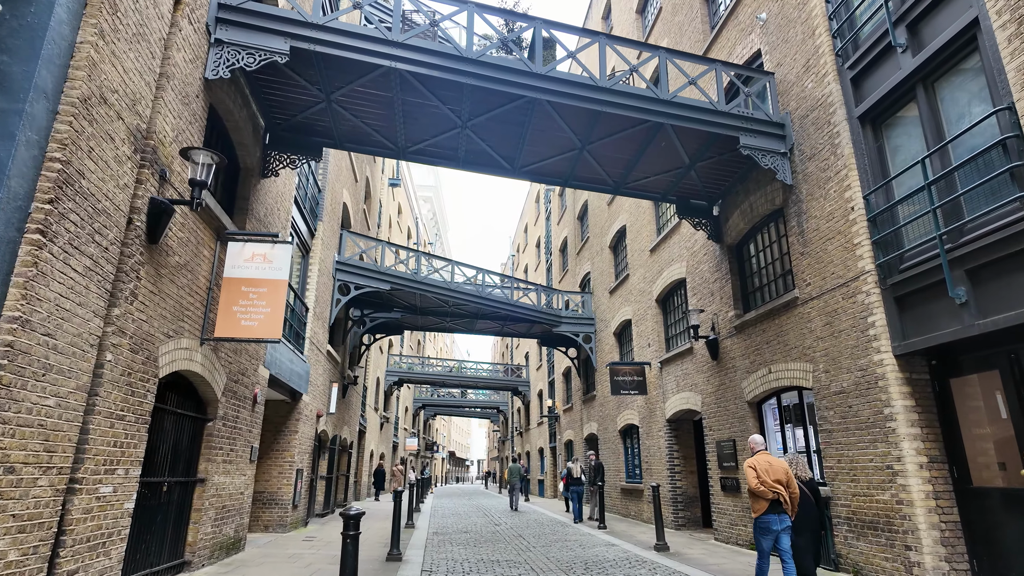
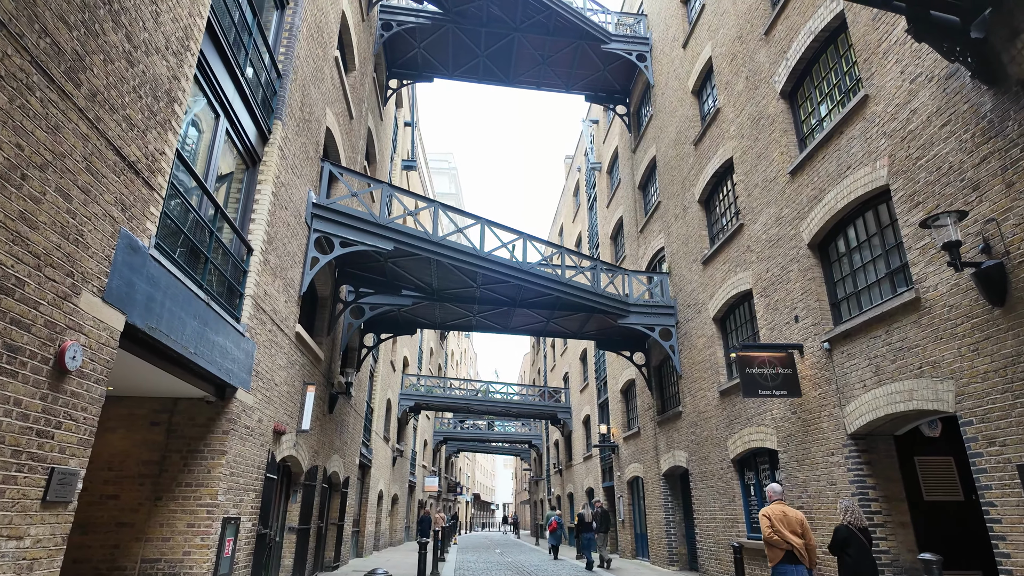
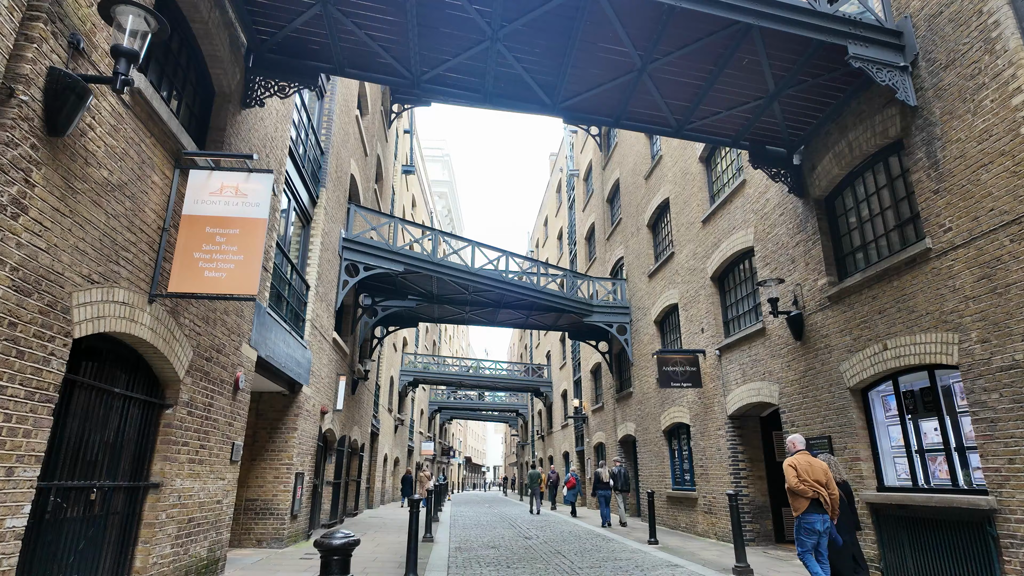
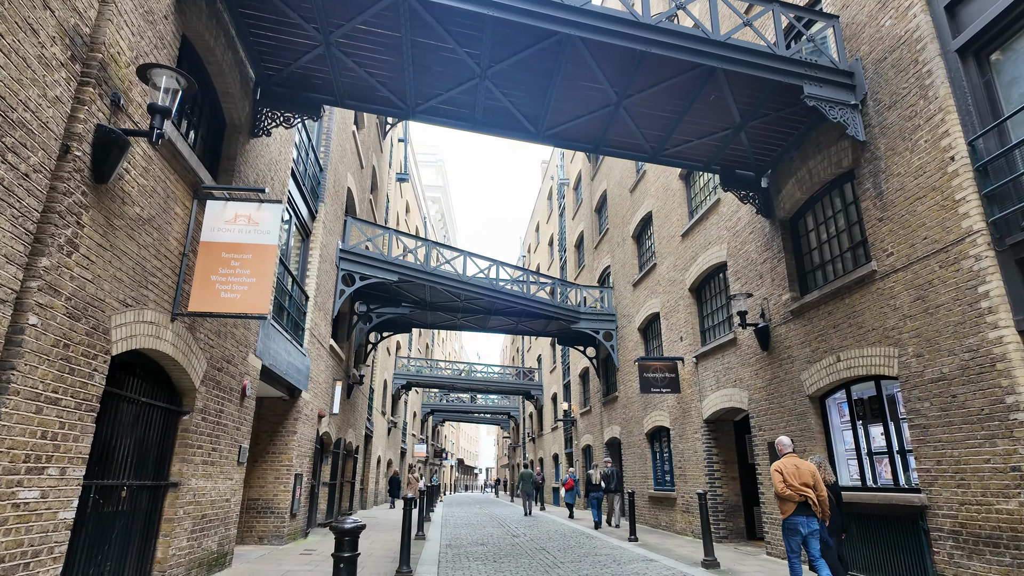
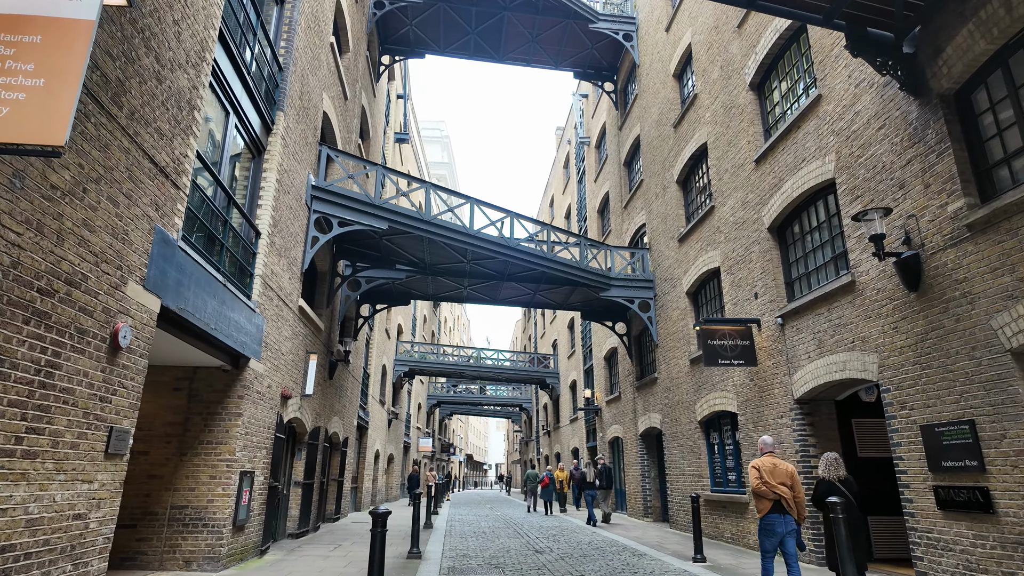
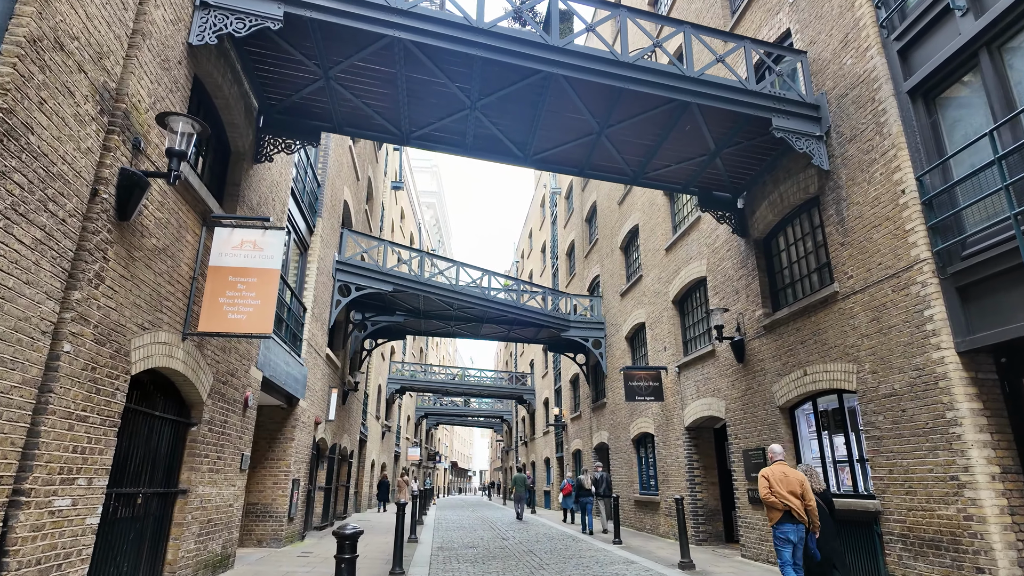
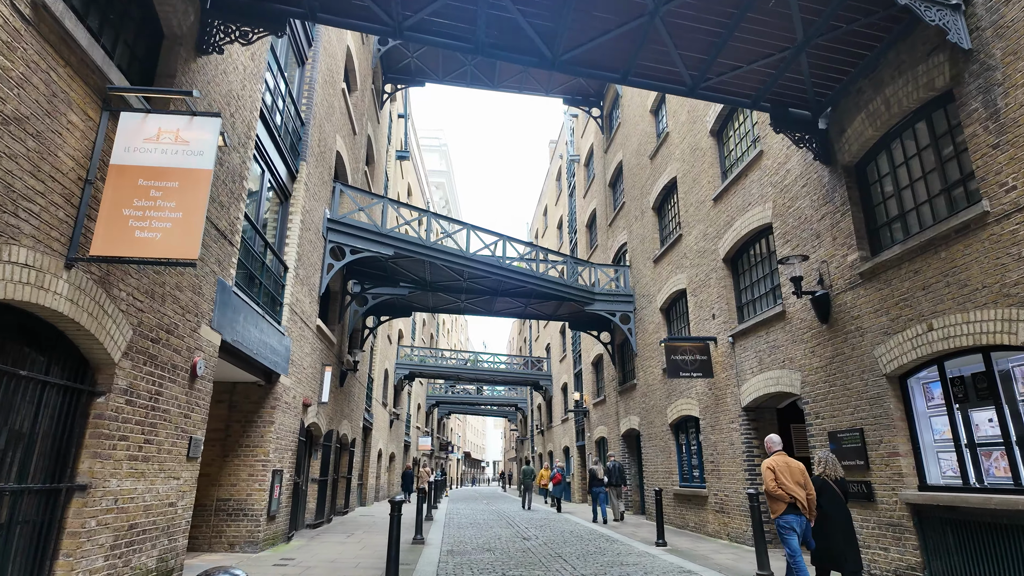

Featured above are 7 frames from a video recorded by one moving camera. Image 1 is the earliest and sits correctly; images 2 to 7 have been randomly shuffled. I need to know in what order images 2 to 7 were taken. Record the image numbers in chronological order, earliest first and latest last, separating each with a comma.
6, 4, 3, 7, 5, 2
